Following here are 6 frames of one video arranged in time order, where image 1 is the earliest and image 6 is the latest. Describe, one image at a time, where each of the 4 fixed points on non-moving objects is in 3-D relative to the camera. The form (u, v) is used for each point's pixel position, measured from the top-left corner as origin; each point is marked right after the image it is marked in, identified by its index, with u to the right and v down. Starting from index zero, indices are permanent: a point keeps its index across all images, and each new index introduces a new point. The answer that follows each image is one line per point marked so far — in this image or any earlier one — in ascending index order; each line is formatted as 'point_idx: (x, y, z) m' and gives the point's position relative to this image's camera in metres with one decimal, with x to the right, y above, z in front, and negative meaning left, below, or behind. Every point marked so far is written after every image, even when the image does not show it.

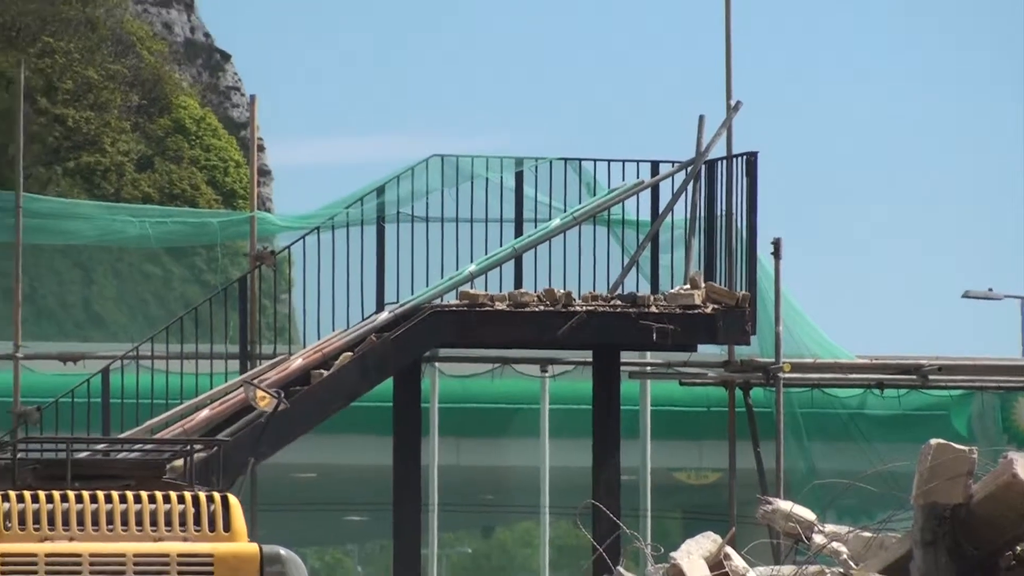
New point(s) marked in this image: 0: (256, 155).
0: (-2.0, +1.0, +11.3) m
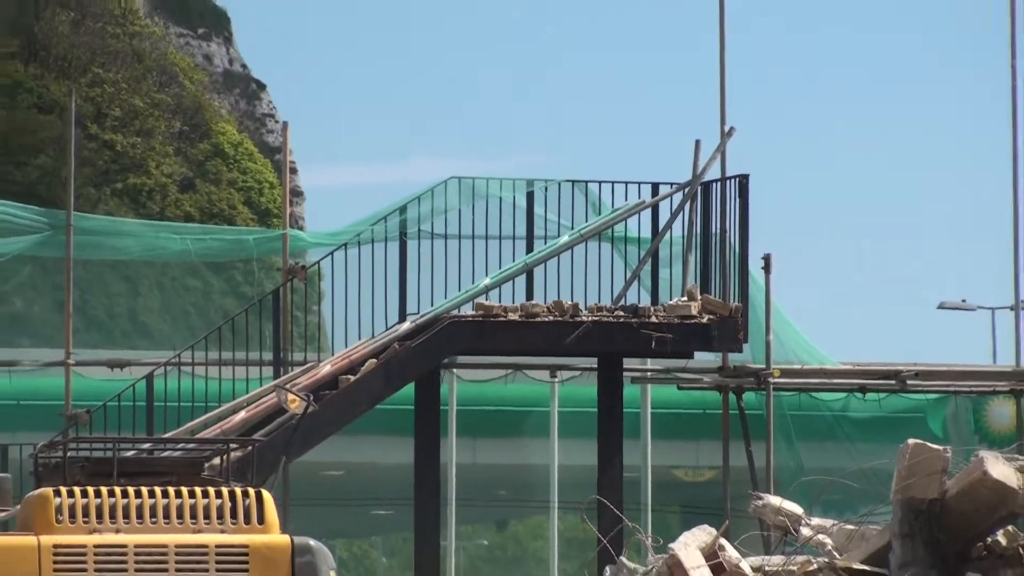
0: (-1.9, +0.9, +12.3) m
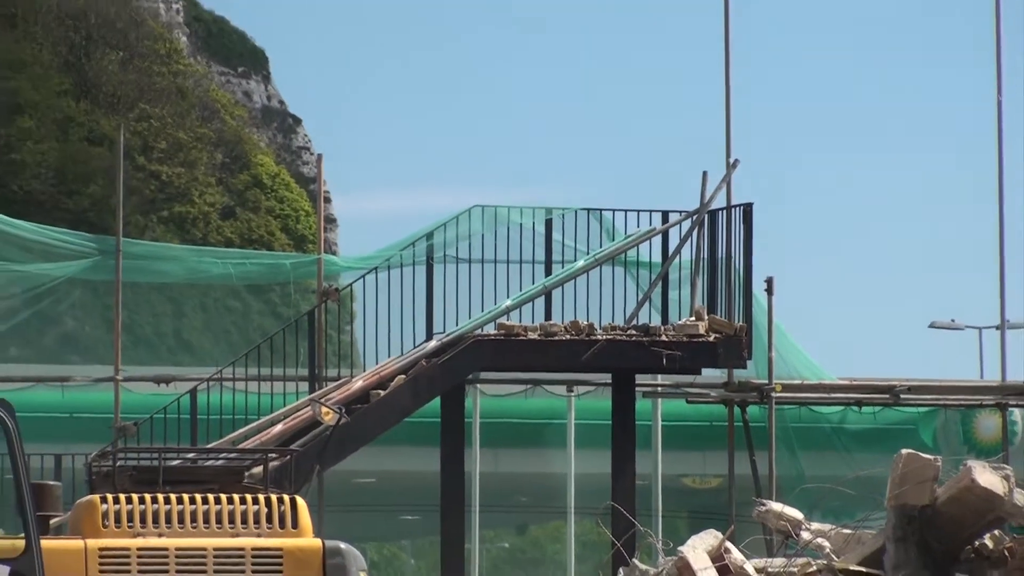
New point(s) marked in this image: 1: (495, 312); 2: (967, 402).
0: (-1.7, +0.7, +13.1) m
1: (-0.2, -0.2, +13.1) m
2: (+4.0, -1.0, +13.0) m
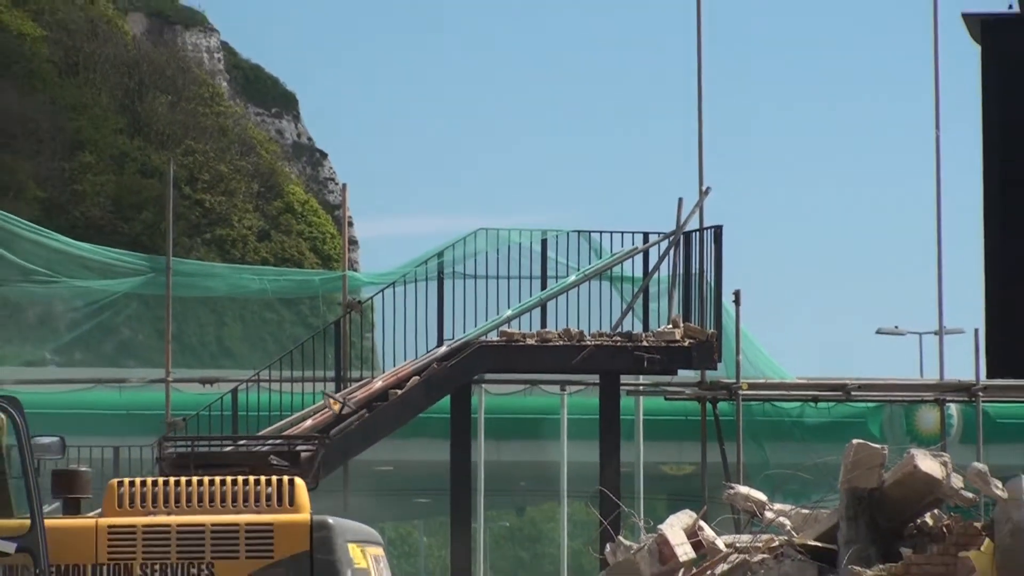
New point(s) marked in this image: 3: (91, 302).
0: (-1.7, +0.6, +15.1) m
1: (-0.2, -0.3, +15.1) m
2: (+4.1, -1.1, +14.9) m
3: (-4.3, -0.1, +15.2) m
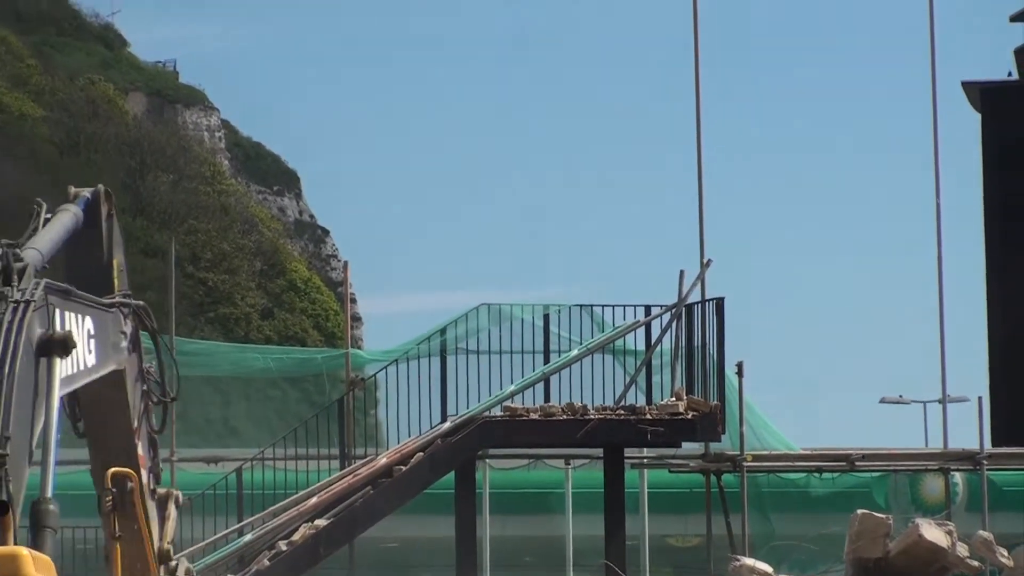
0: (-1.7, -0.2, +15.1) m
1: (-0.1, -1.1, +15.1) m
2: (+4.1, -1.8, +15.0) m
3: (-4.3, -1.0, +15.2) m
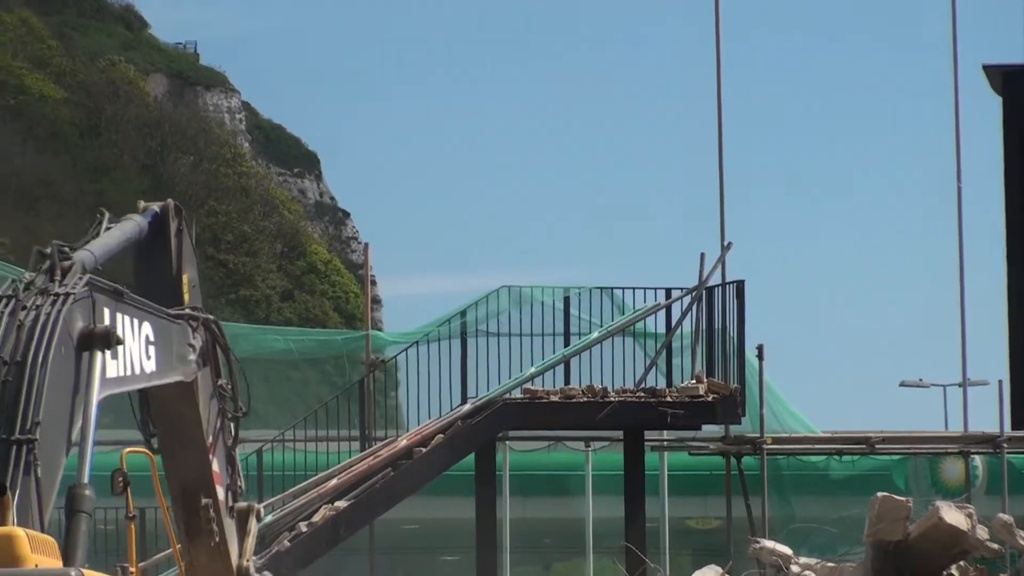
0: (-1.5, 0.0, +15.1) m
1: (+0.1, -0.9, +15.1) m
2: (+4.3, -1.7, +15.0) m
3: (-4.1, -0.8, +15.2) m
